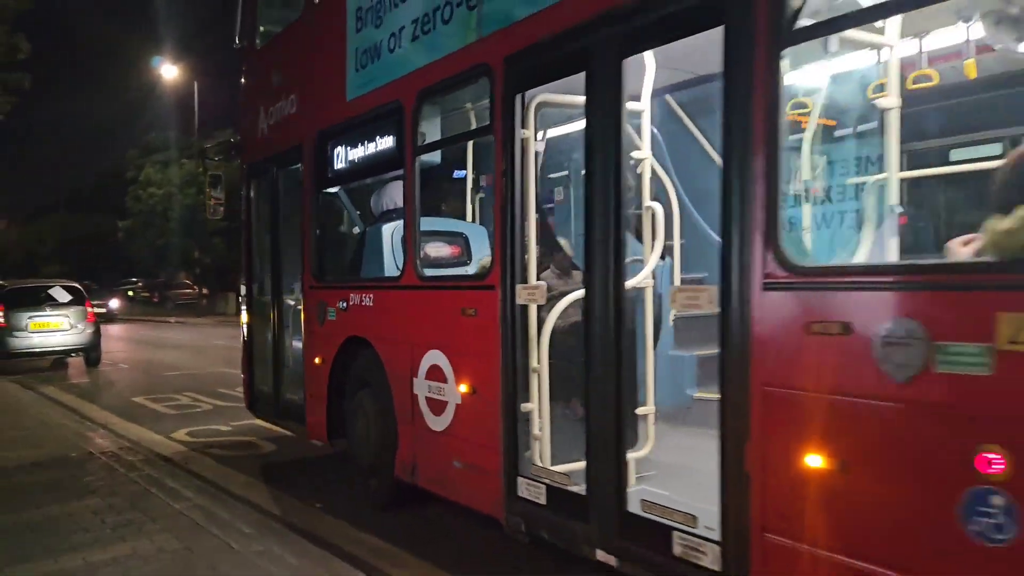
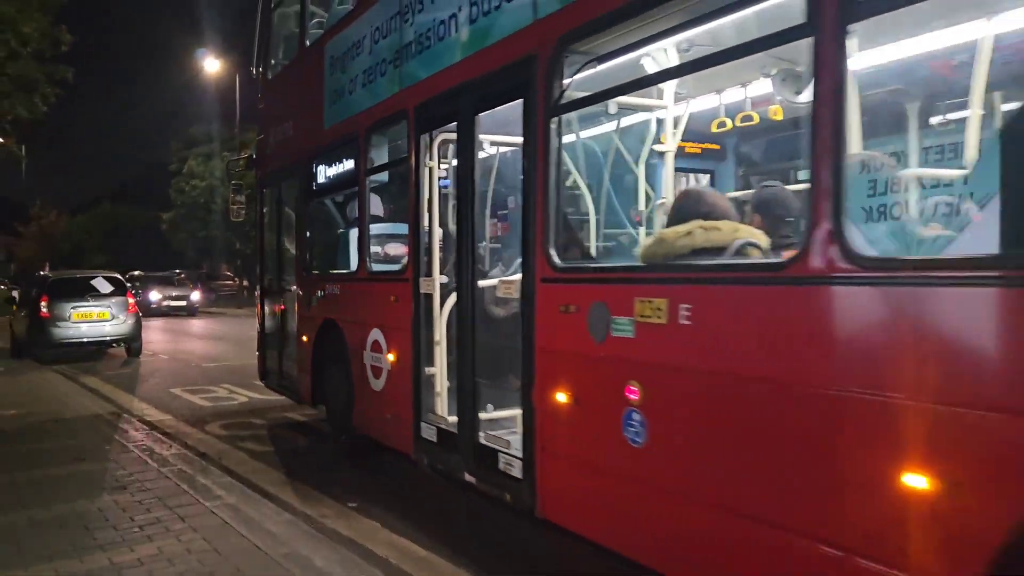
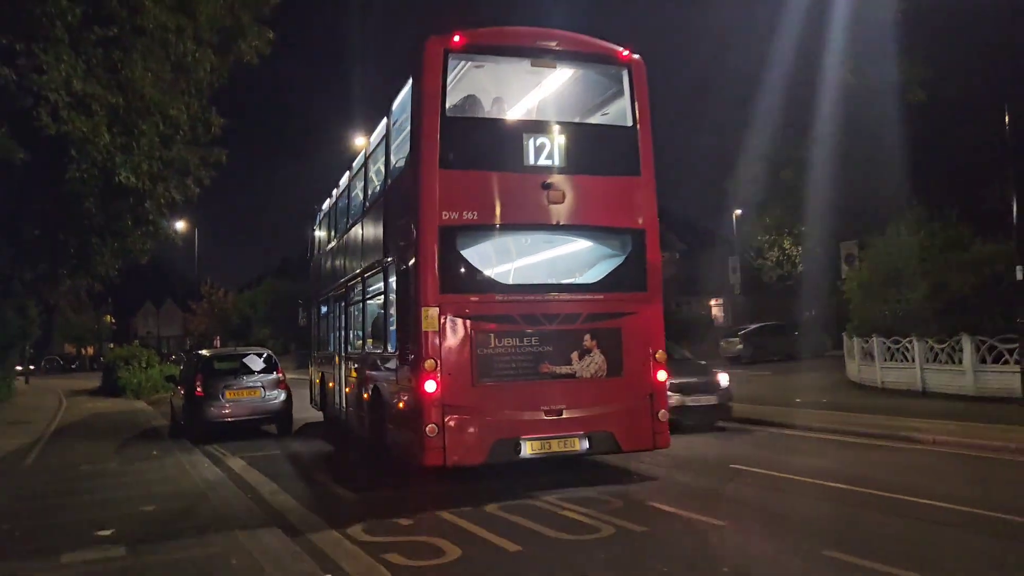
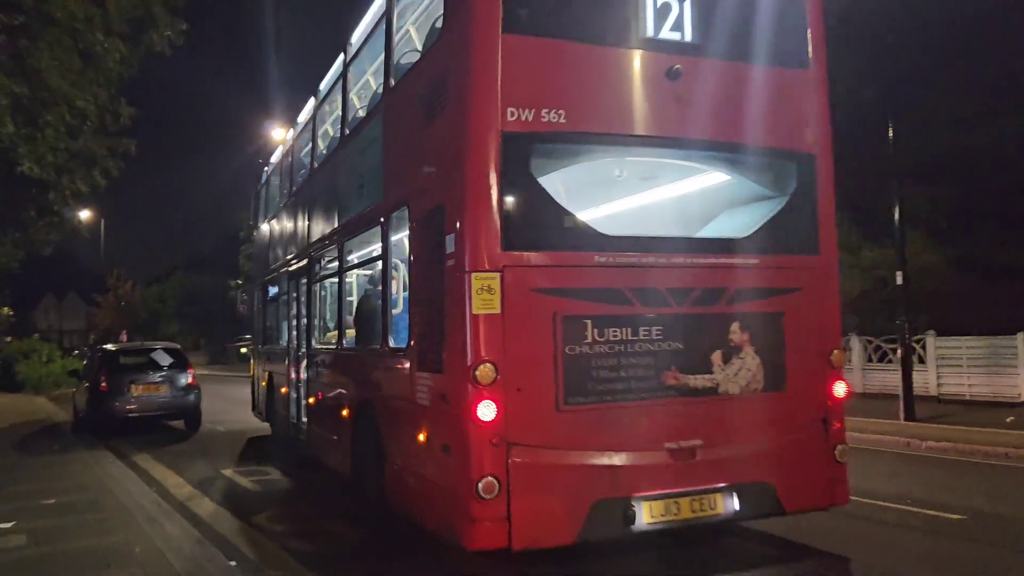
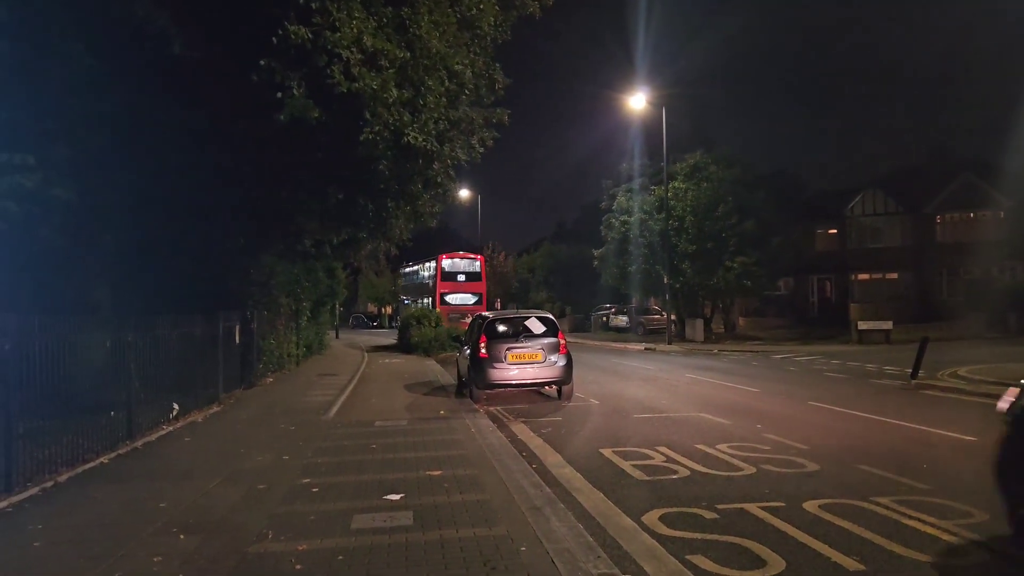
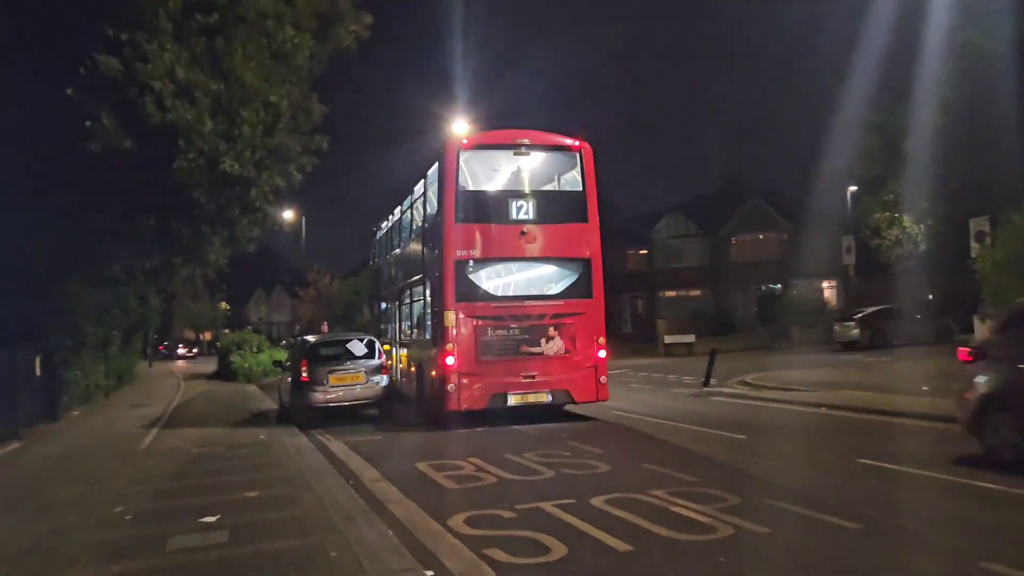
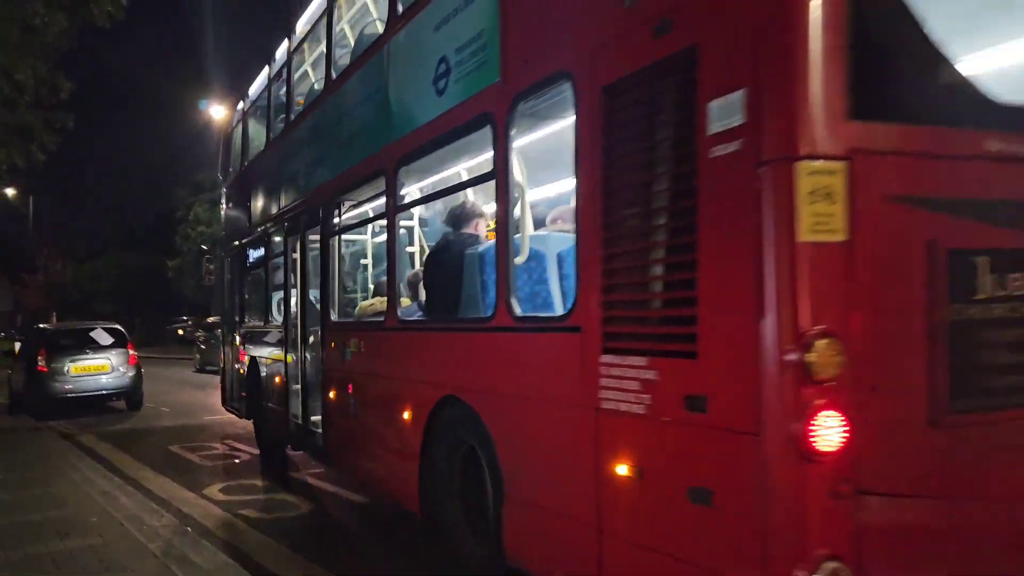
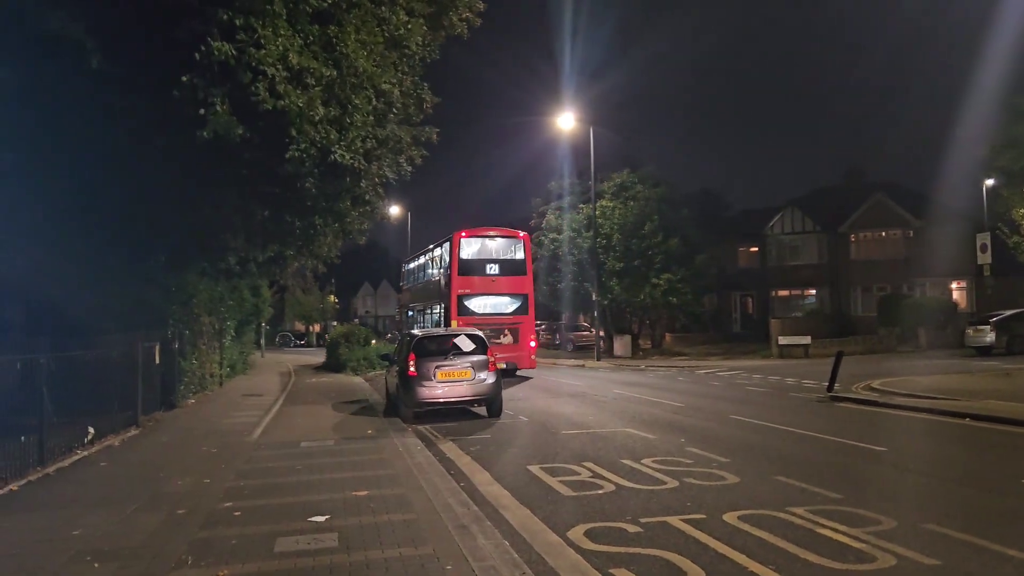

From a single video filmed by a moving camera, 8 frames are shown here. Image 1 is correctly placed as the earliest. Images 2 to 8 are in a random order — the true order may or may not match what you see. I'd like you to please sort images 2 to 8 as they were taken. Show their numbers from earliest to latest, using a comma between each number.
2, 7, 4, 3, 6, 8, 5
